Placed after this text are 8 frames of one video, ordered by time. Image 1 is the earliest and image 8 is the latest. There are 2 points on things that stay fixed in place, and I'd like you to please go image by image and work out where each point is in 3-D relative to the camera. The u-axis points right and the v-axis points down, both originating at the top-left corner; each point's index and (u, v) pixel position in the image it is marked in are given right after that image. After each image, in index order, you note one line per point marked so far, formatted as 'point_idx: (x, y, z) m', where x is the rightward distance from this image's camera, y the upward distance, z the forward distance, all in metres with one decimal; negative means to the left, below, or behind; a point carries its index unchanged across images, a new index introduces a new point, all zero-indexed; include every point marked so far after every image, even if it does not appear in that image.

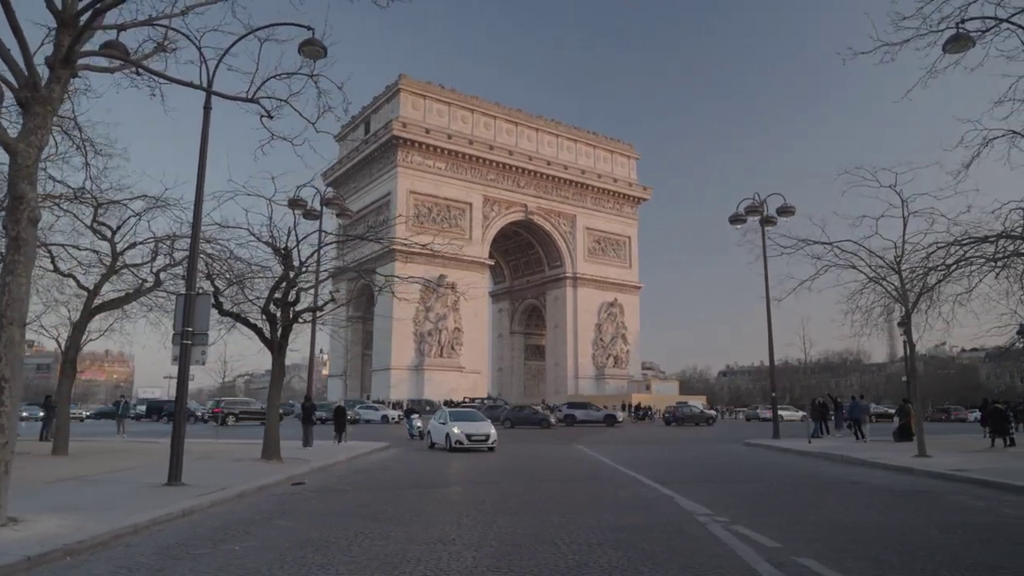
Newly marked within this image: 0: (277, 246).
0: (-5.3, +1.0, +17.3) m
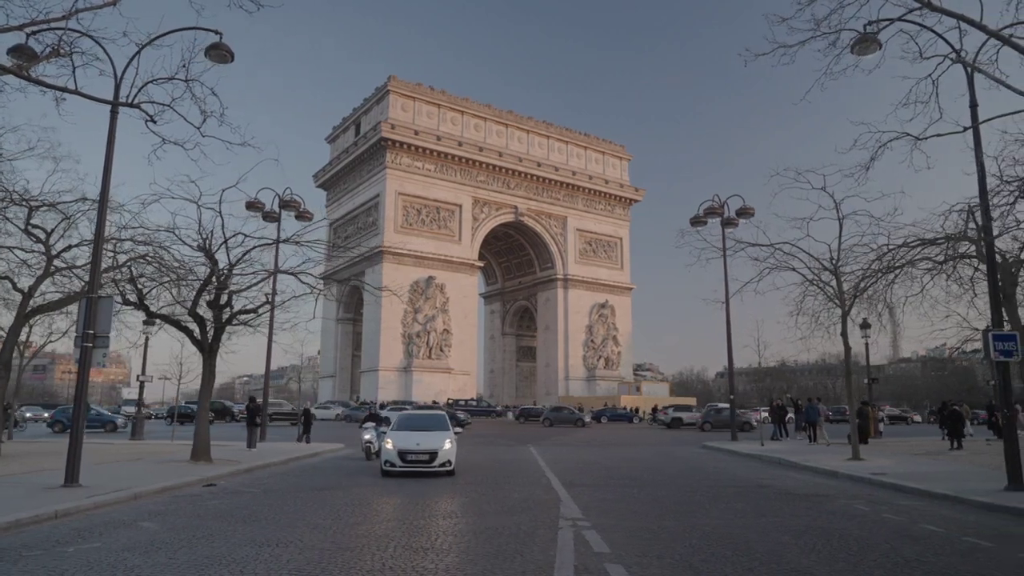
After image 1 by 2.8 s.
0: (-6.9, +0.9, +17.4) m
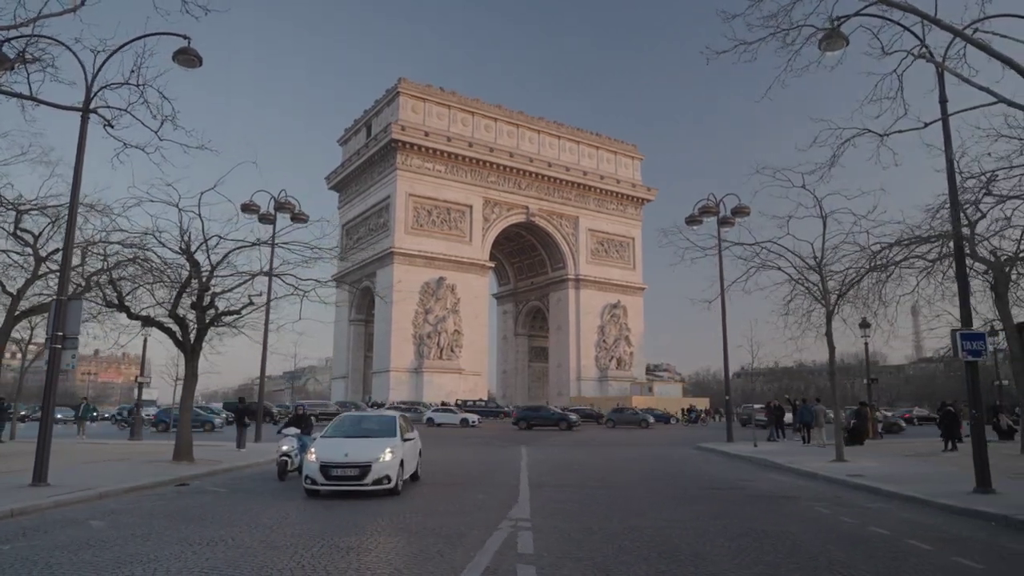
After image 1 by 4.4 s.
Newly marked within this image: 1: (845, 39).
0: (-7.4, +0.9, +17.7) m
1: (+5.6, +4.2, +12.9) m
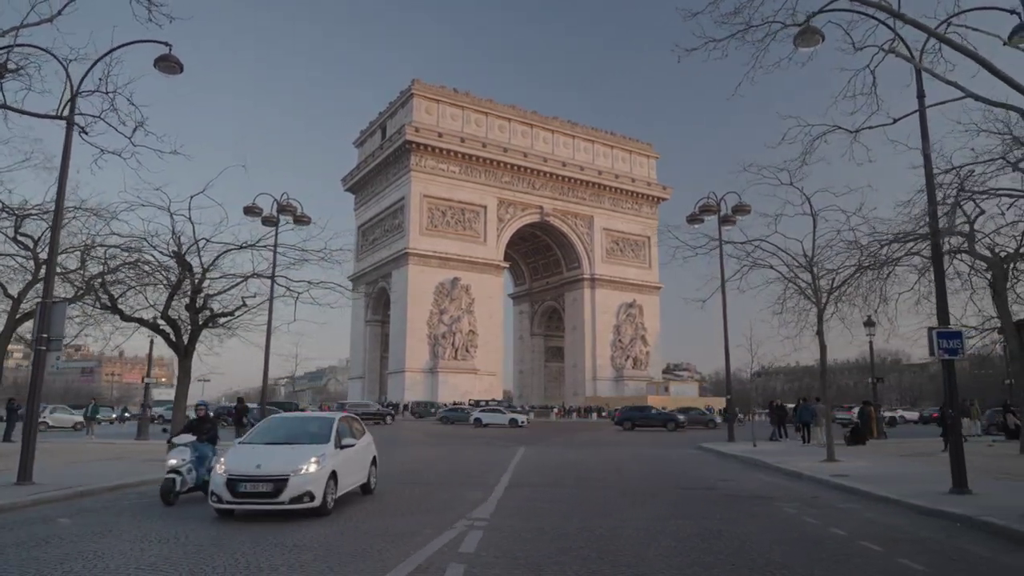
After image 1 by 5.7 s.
0: (-7.8, +0.8, +18.0) m
1: (+5.1, +4.2, +12.8) m
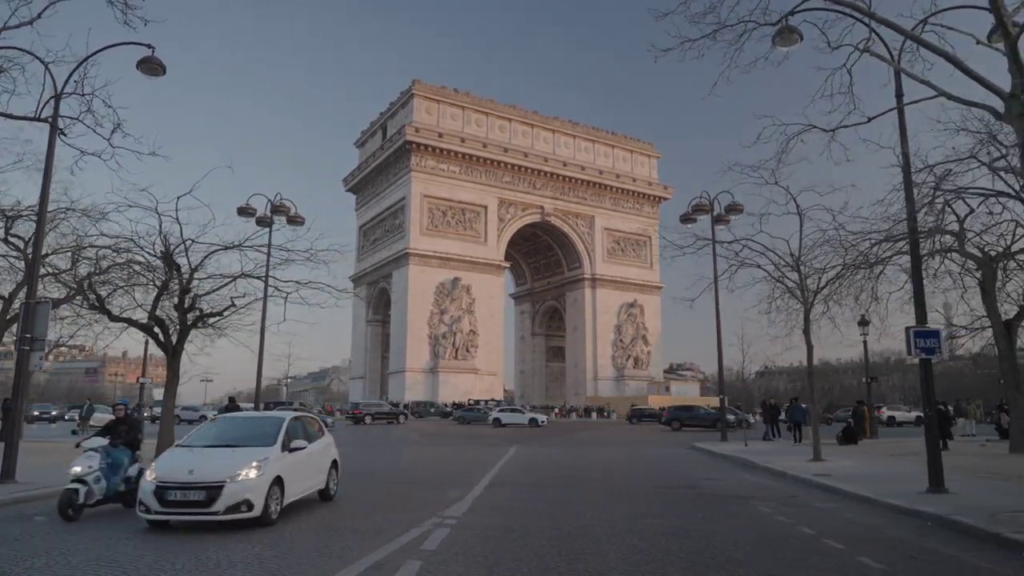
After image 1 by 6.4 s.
0: (-8.1, +0.8, +18.1) m
1: (+4.7, +4.2, +12.8) m
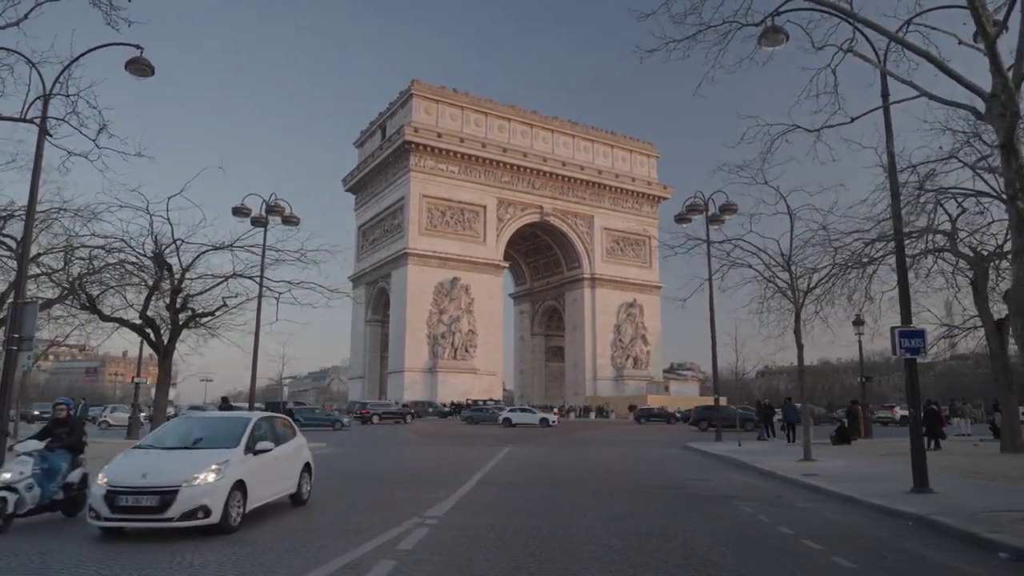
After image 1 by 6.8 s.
0: (-8.3, +0.8, +18.1) m
1: (+4.5, +4.2, +12.8) m
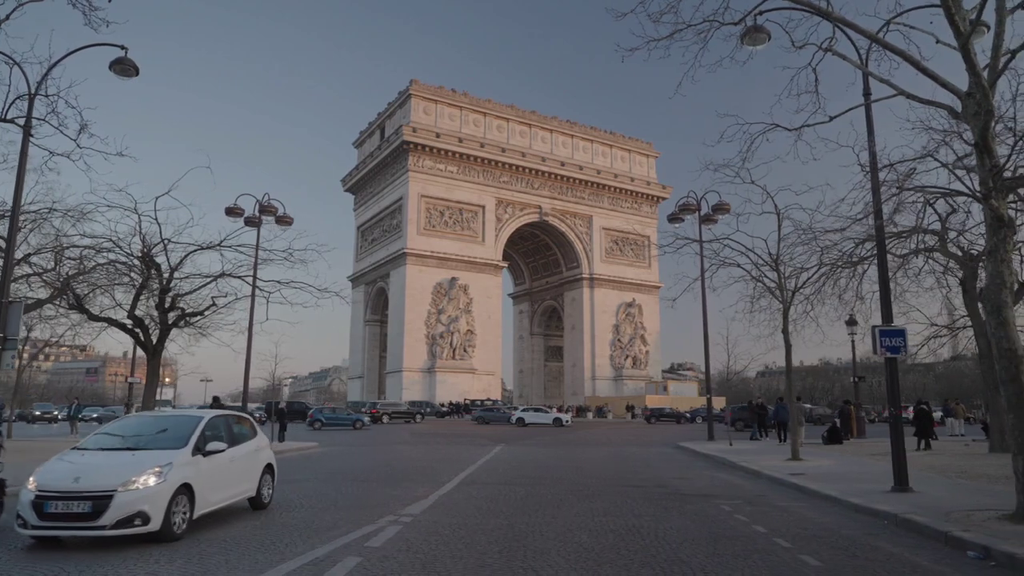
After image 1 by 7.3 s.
0: (-8.6, +0.8, +18.1) m
1: (+4.1, +4.2, +12.8) m
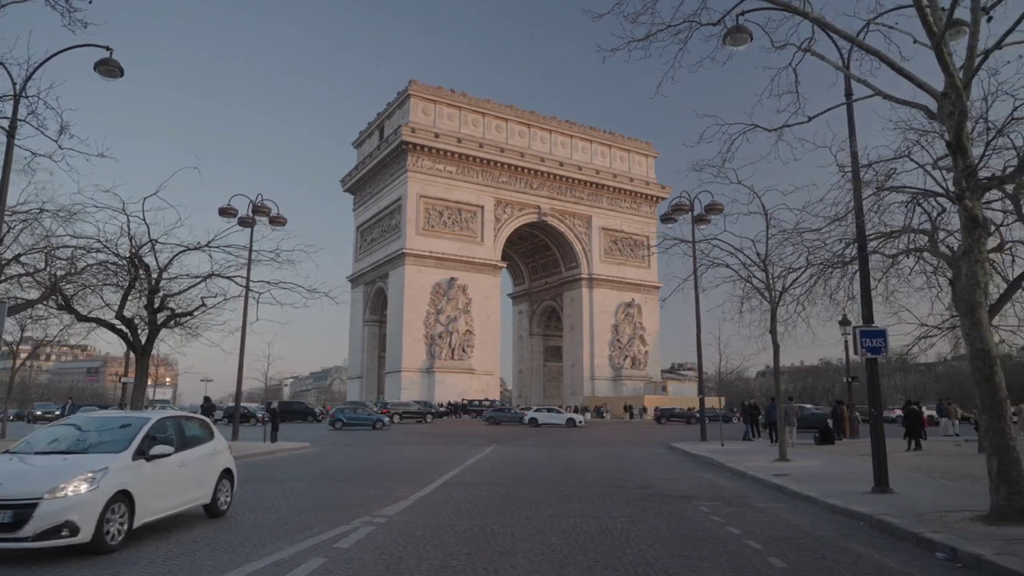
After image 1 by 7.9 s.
0: (-8.9, +0.8, +18.2) m
1: (+3.8, +4.2, +12.8) m
